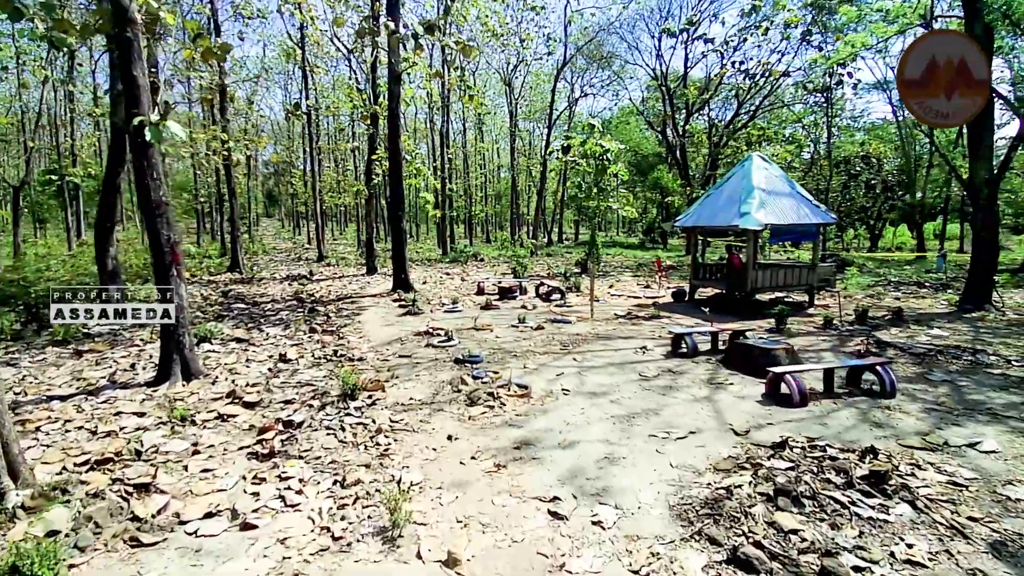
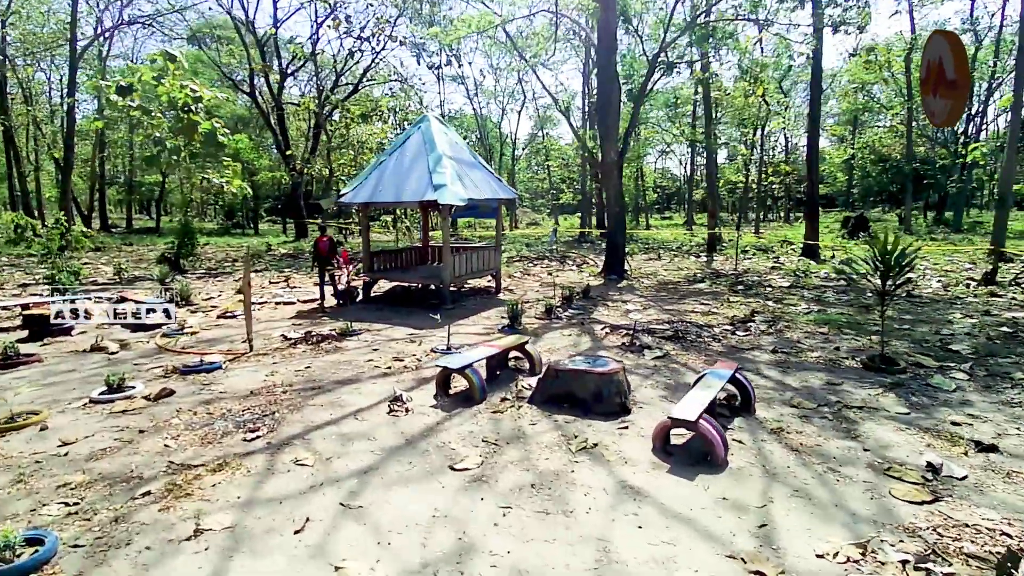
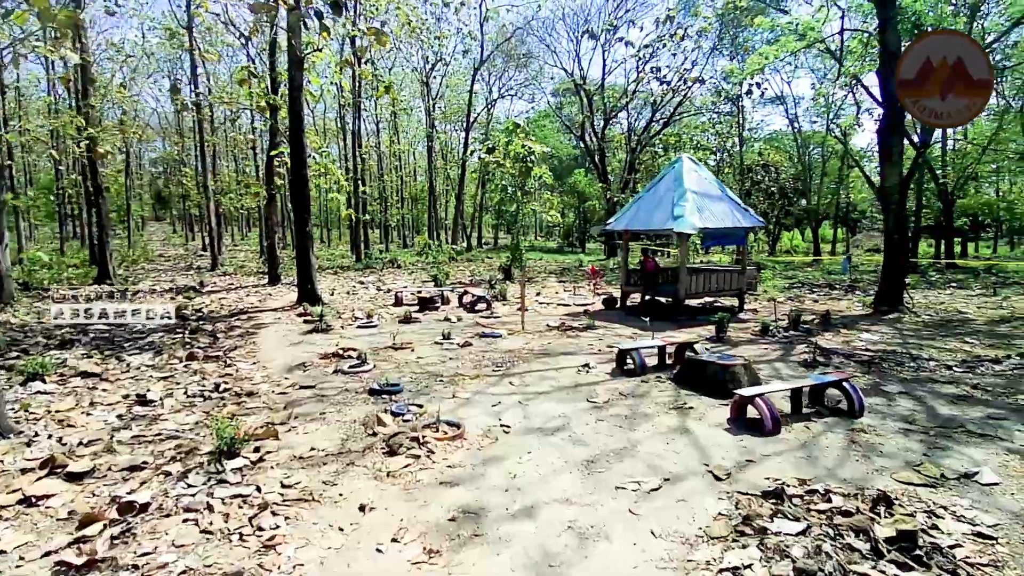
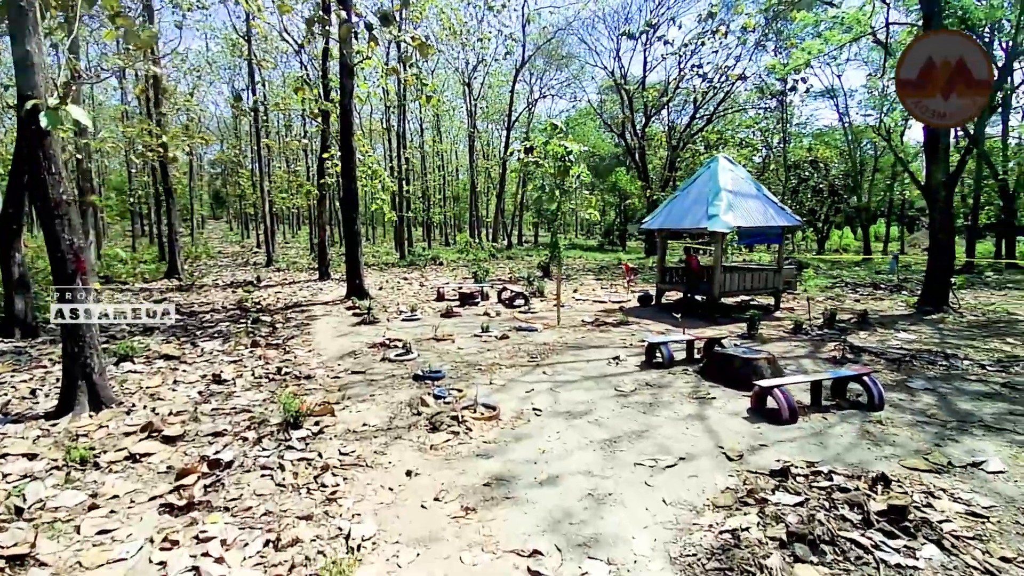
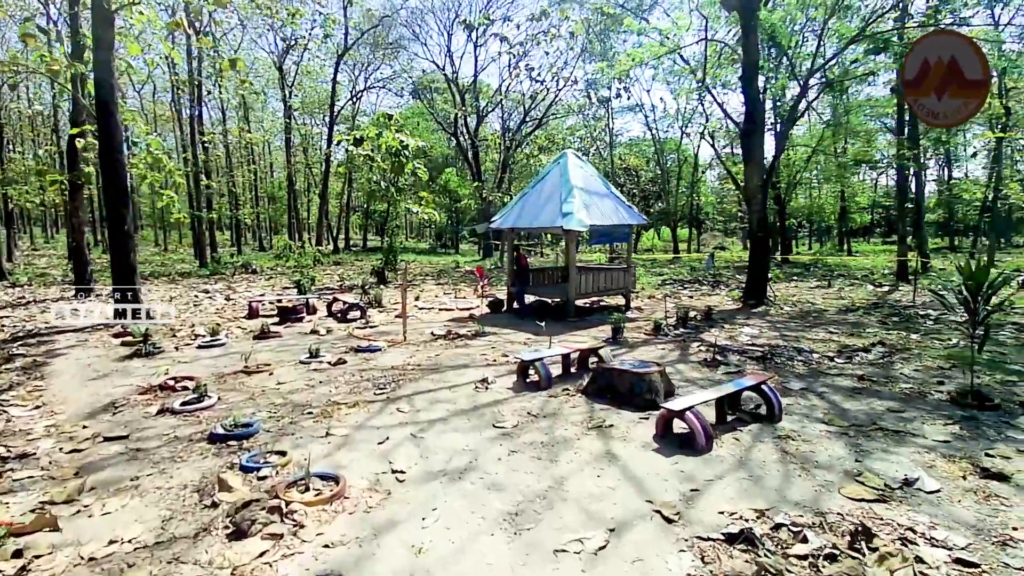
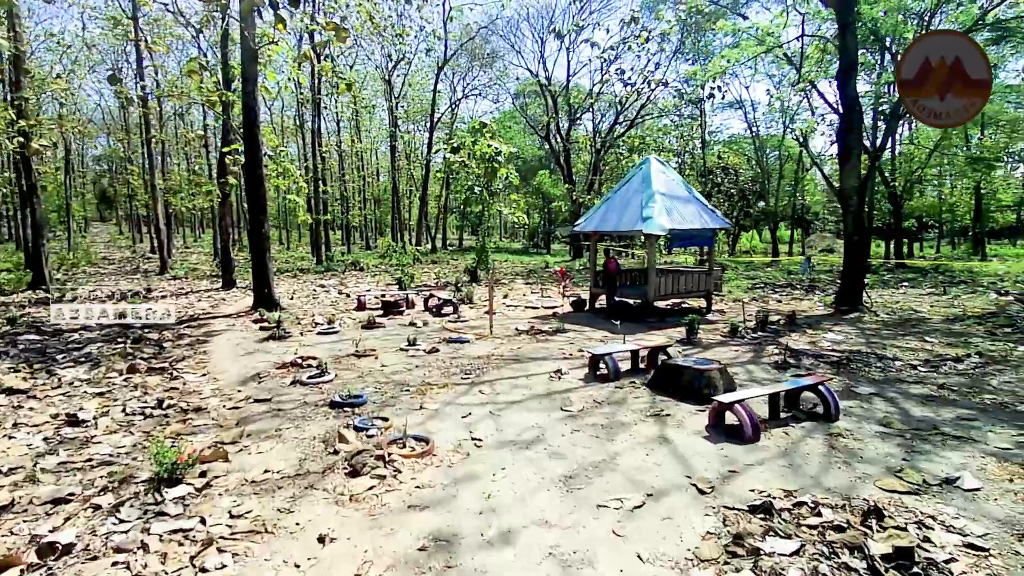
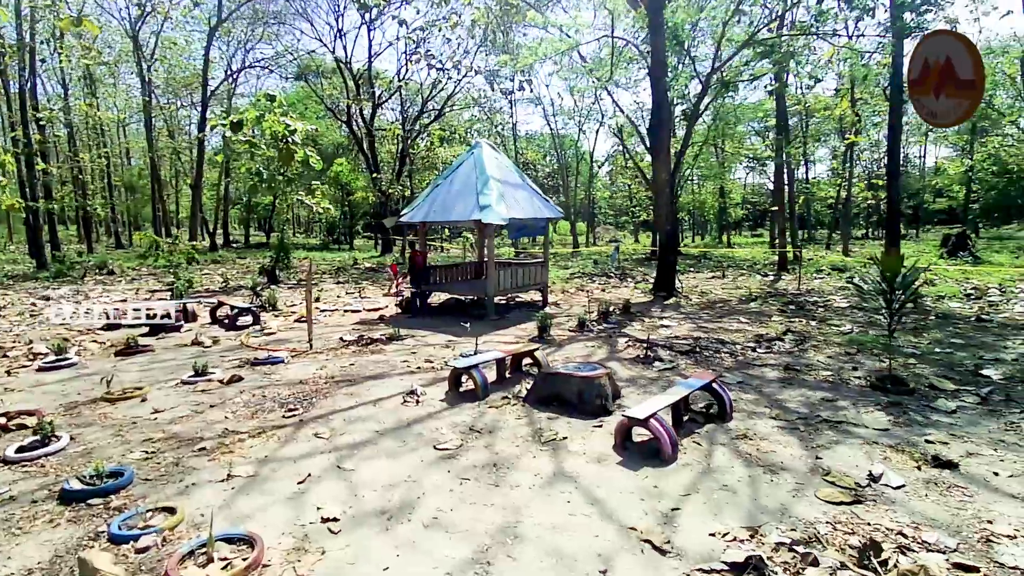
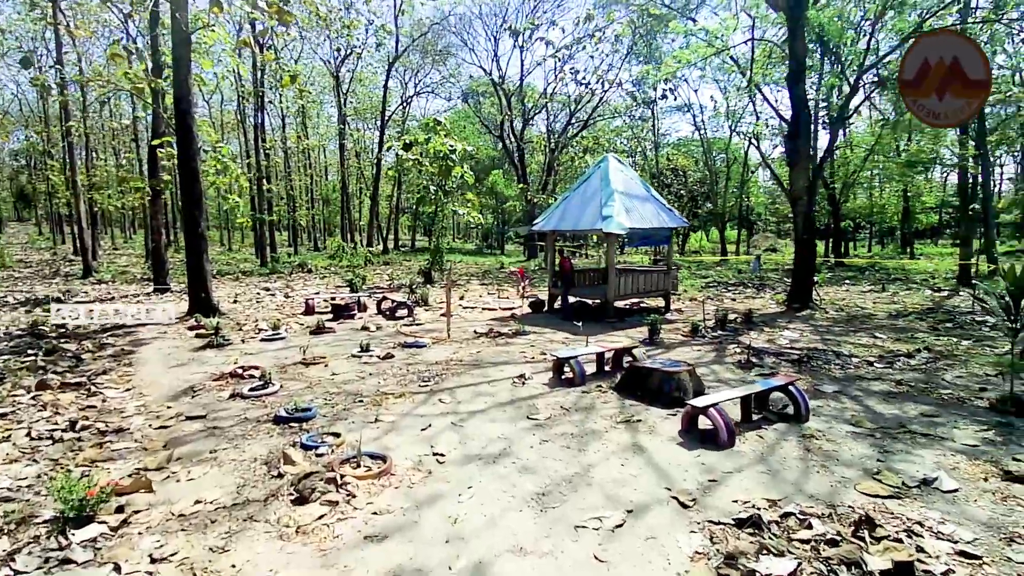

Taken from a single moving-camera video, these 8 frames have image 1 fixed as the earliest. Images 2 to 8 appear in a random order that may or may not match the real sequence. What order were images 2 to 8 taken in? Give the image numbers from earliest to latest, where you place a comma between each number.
4, 3, 6, 8, 5, 7, 2
